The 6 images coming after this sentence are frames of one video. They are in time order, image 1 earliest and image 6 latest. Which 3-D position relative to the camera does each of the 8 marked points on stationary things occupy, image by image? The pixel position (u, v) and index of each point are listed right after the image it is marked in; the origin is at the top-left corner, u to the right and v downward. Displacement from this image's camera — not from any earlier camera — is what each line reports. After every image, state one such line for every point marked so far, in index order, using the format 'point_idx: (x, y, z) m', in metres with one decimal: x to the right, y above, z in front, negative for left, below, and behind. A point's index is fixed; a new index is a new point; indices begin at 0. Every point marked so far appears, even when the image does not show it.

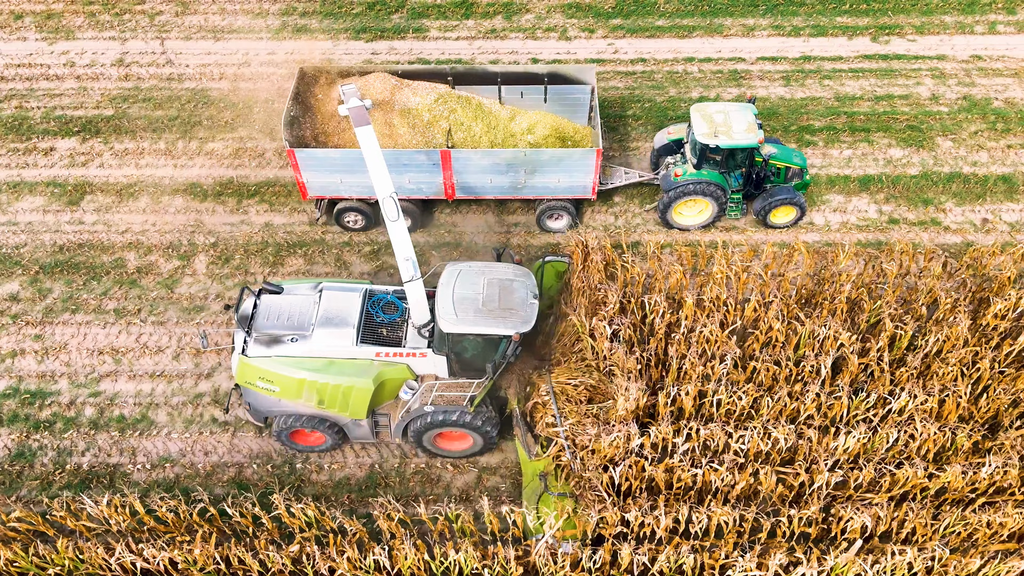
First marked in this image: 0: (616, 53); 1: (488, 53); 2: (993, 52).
0: (+1.6, +3.6, +11.3) m
1: (-0.4, +3.6, +11.4) m
2: (+7.2, +3.5, +11.0) m
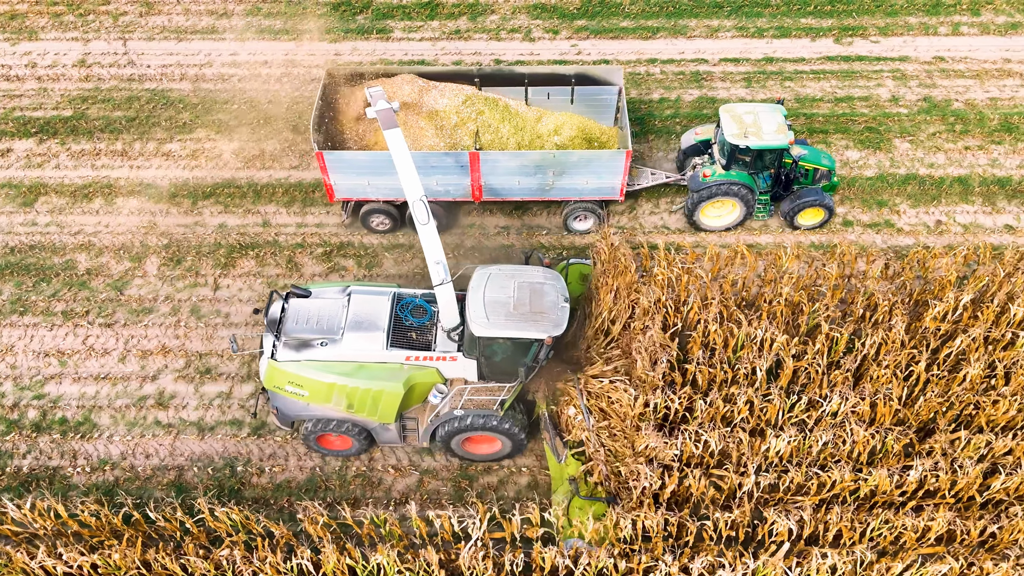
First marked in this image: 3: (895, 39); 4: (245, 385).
0: (+1.0, +3.6, +11.3) m
1: (-0.9, +3.6, +11.4) m
2: (+6.6, +3.5, +11.0) m
3: (+5.8, +3.8, +11.3) m
4: (-2.8, -1.0, +7.7) m
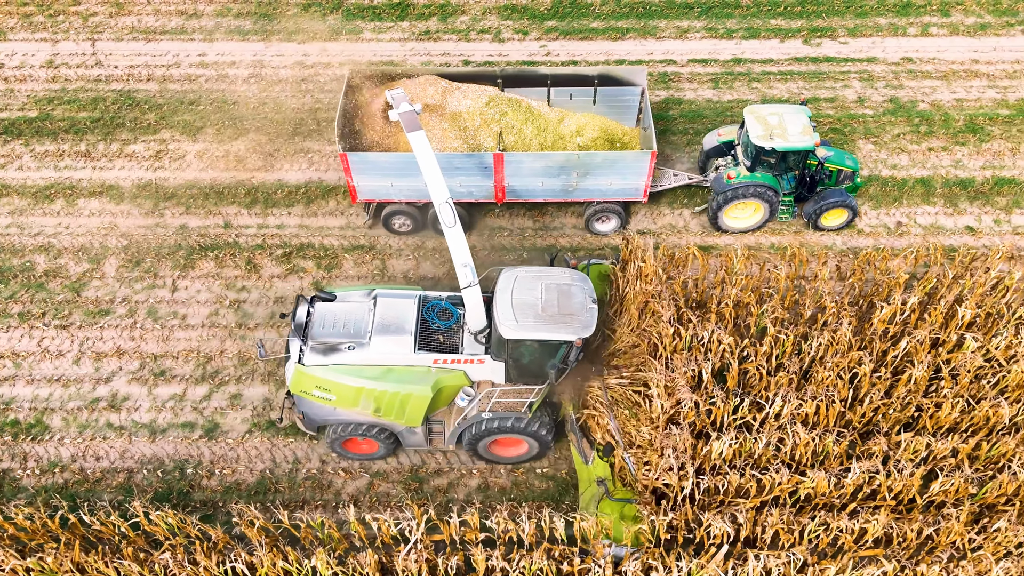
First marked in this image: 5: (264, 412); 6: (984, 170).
0: (+0.6, +3.6, +11.3) m
1: (-1.4, +3.6, +11.4) m
2: (+6.1, +3.5, +11.0) m
3: (+5.4, +3.8, +11.3) m
4: (-3.3, -1.0, +7.7) m
5: (-2.5, -1.3, +7.5) m
6: (+5.9, +1.5, +9.3) m
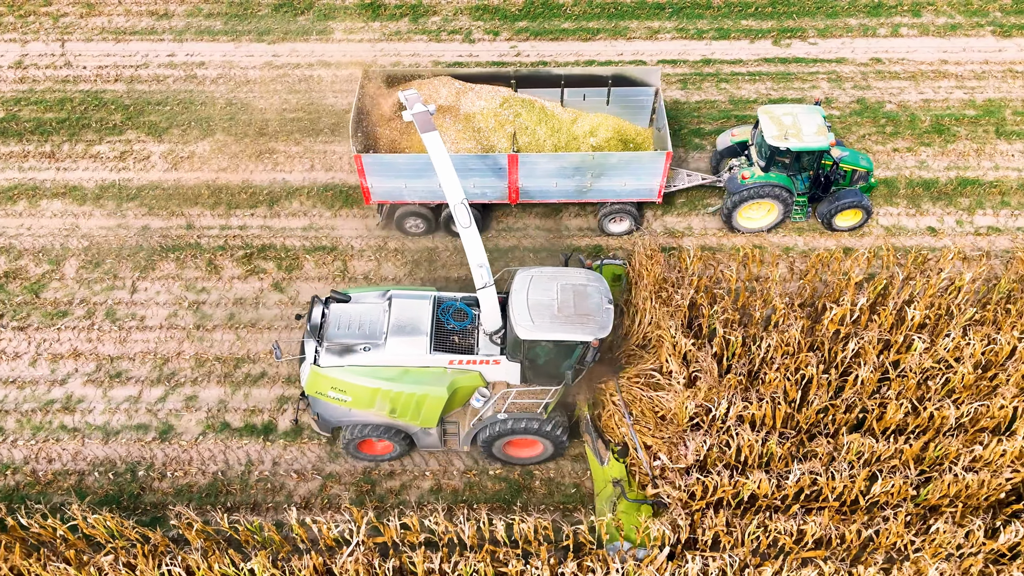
0: (+0.1, +3.6, +11.3) m
1: (-1.9, +3.6, +11.3) m
2: (+5.7, +3.5, +11.0) m
3: (+4.9, +3.8, +11.2) m
4: (-3.7, -1.0, +7.7) m
5: (-3.0, -1.3, +7.5) m
6: (+5.5, +1.5, +9.3) m
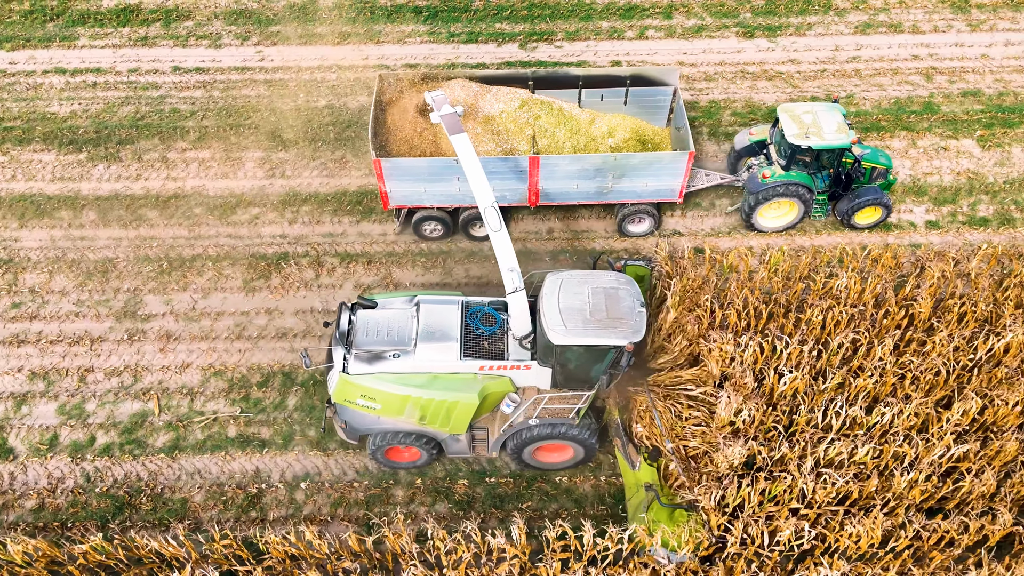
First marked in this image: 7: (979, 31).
0: (-3.8, +3.4, +11.1) m
1: (-5.7, +3.4, +11.1) m
2: (+1.8, +3.4, +11.0) m
3: (+1.0, +3.7, +11.2) m
4: (-7.4, -1.2, +7.4) m
5: (-6.6, -1.4, +7.2) m
6: (+1.7, +1.5, +9.3) m
7: (+7.1, +3.9, +11.3) m
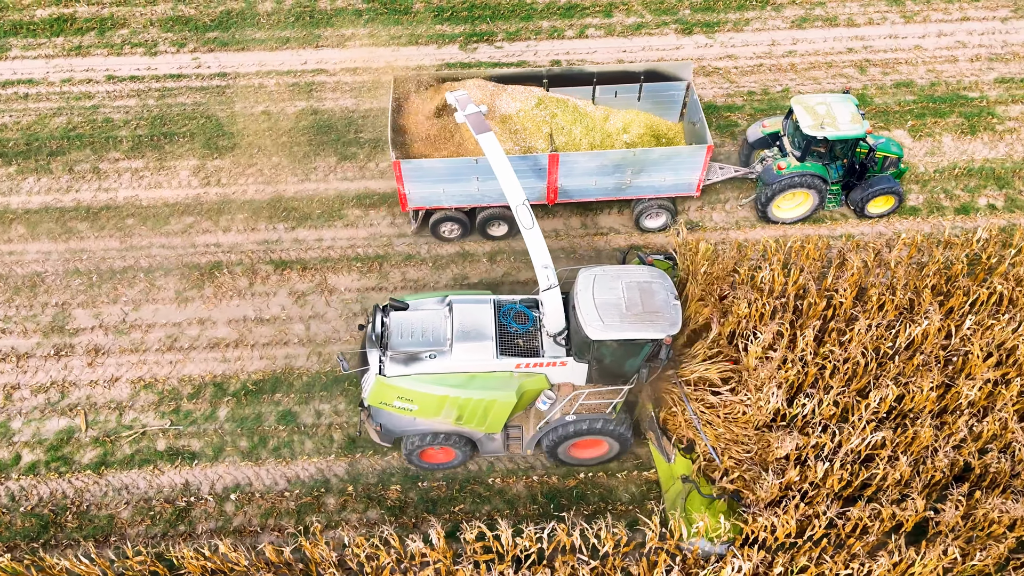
0: (-4.7, +3.3, +11.0) m
1: (-6.6, +3.2, +10.9) m
2: (+0.9, +3.5, +11.0) m
3: (+0.1, +3.7, +11.2) m
4: (-8.0, -1.5, +7.1) m
5: (-7.3, -1.7, +7.0) m
6: (+0.9, +1.5, +9.3) m
7: (+6.2, +4.1, +11.5) m
